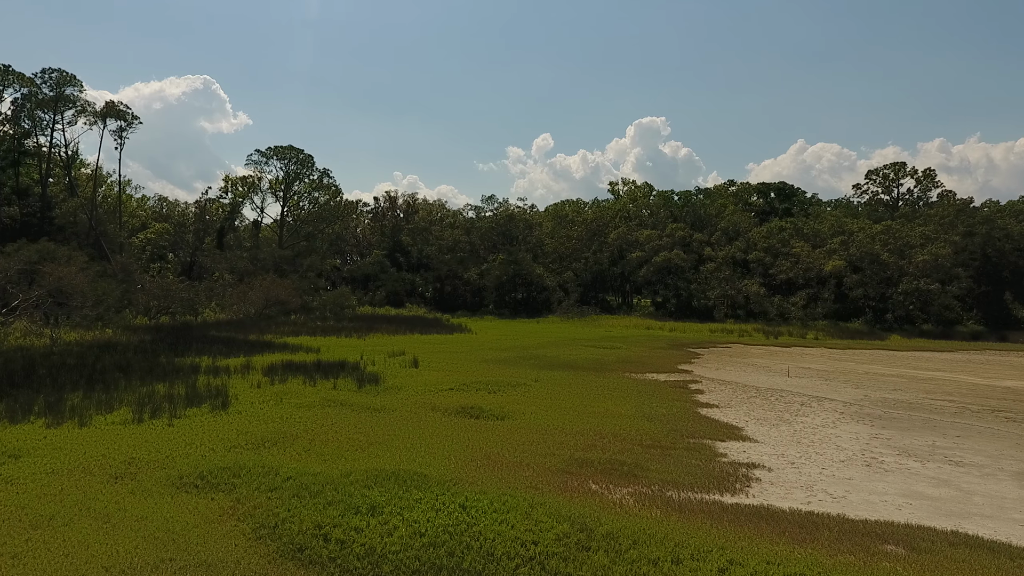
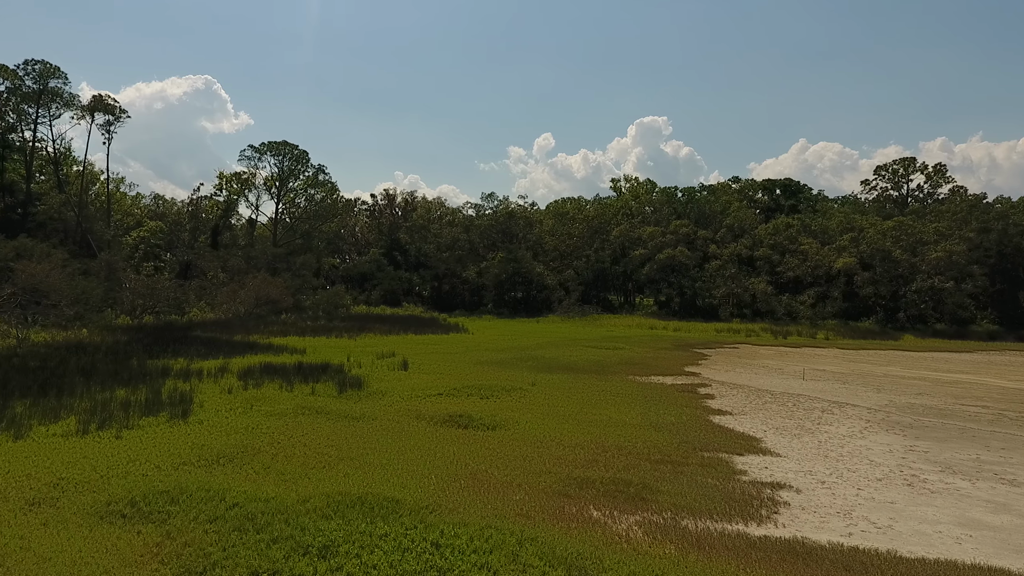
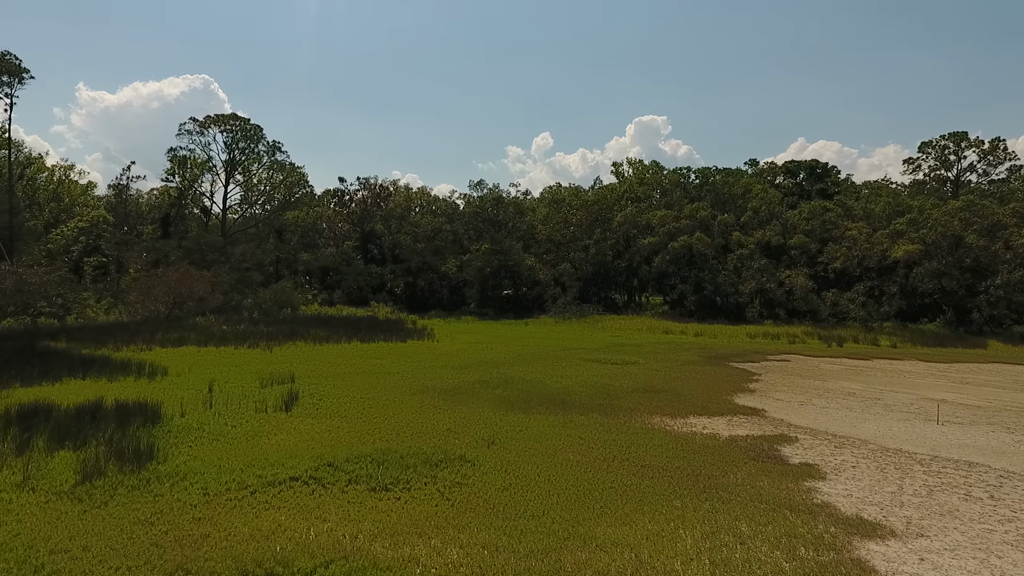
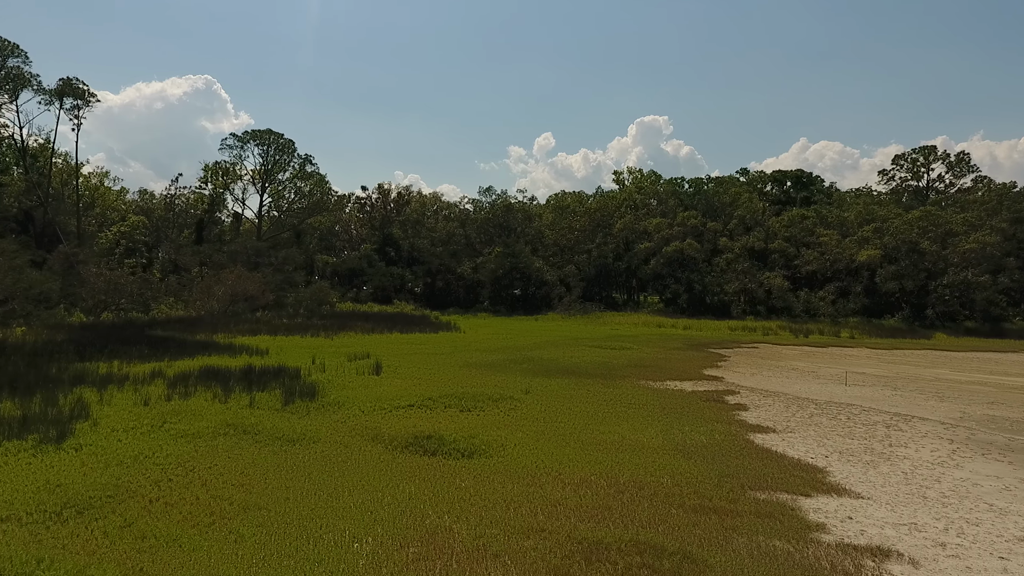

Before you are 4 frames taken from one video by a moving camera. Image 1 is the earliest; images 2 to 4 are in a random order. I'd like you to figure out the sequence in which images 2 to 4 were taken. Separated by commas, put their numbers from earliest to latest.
2, 4, 3
